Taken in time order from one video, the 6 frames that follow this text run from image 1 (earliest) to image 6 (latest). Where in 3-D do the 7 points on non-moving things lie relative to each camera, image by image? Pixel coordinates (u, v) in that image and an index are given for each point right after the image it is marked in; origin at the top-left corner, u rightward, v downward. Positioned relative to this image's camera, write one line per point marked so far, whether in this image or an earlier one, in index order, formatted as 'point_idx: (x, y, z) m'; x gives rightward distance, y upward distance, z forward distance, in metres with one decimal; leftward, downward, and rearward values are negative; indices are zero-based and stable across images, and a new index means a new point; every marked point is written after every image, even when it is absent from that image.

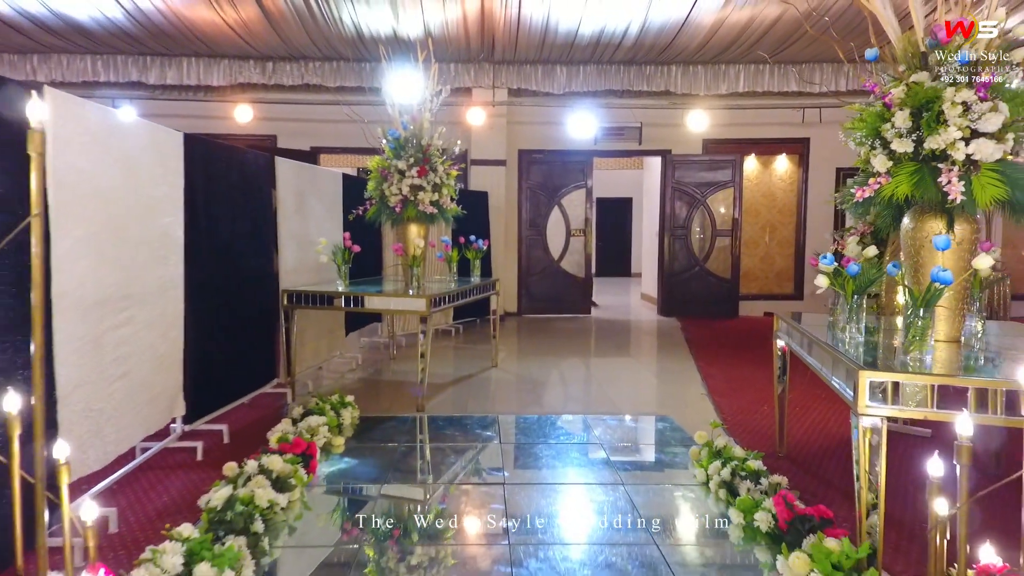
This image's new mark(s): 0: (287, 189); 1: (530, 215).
0: (-1.6, +0.7, +4.3) m
1: (+0.3, +1.0, +8.6) m
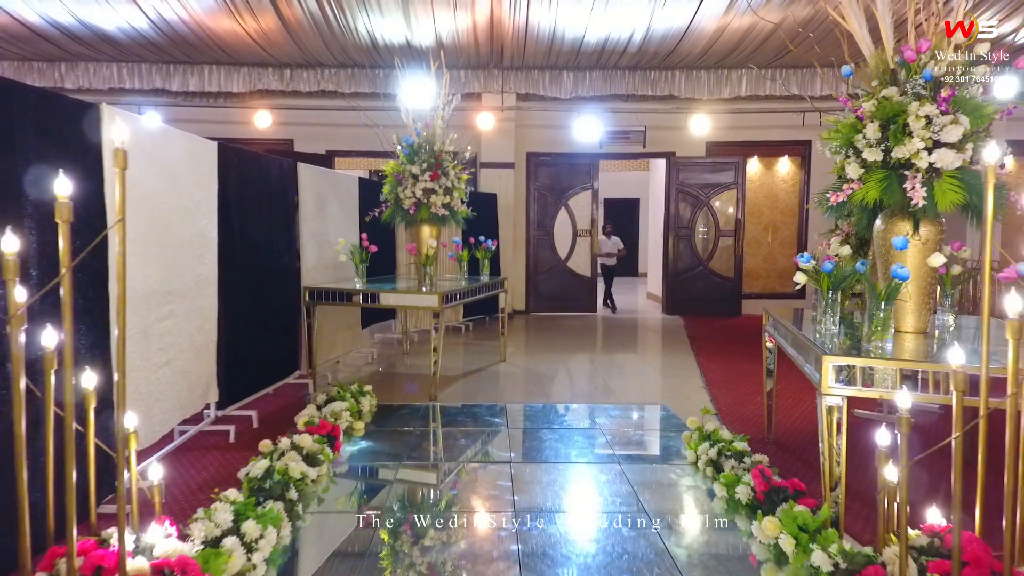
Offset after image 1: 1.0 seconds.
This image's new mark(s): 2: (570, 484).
0: (-1.6, +0.7, +4.6) m
1: (+0.4, +1.1, +8.8) m
2: (+0.3, -0.9, +2.8) m
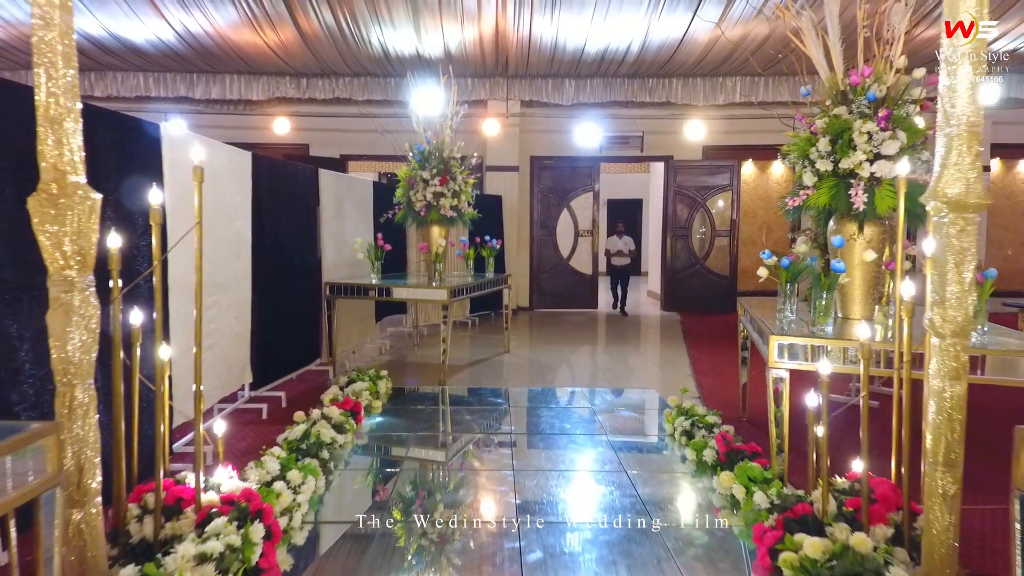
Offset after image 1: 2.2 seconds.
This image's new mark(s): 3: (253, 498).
0: (-1.5, +0.8, +5.0) m
1: (+0.5, +1.1, +9.2) m
2: (+0.3, -0.9, +3.2) m
3: (-0.9, -0.7, +2.1) m
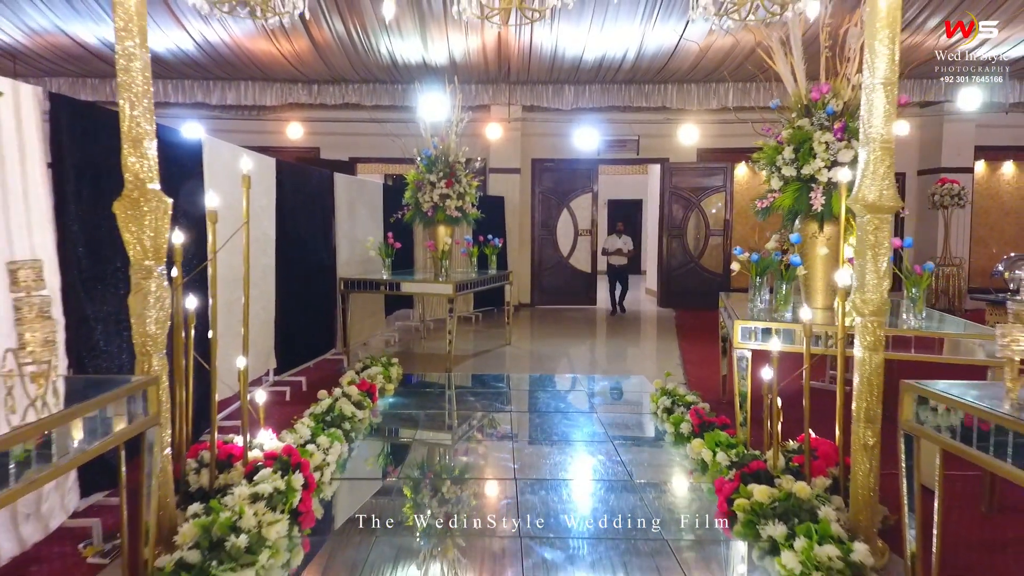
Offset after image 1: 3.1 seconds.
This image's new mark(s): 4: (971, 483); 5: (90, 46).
0: (-1.5, +0.8, +5.4) m
1: (+0.5, +1.1, +9.6) m
2: (+0.3, -0.9, +3.6) m
3: (-0.9, -0.7, +2.5) m
4: (+2.1, -0.9, +2.8) m
5: (-5.5, +3.2, +7.8) m
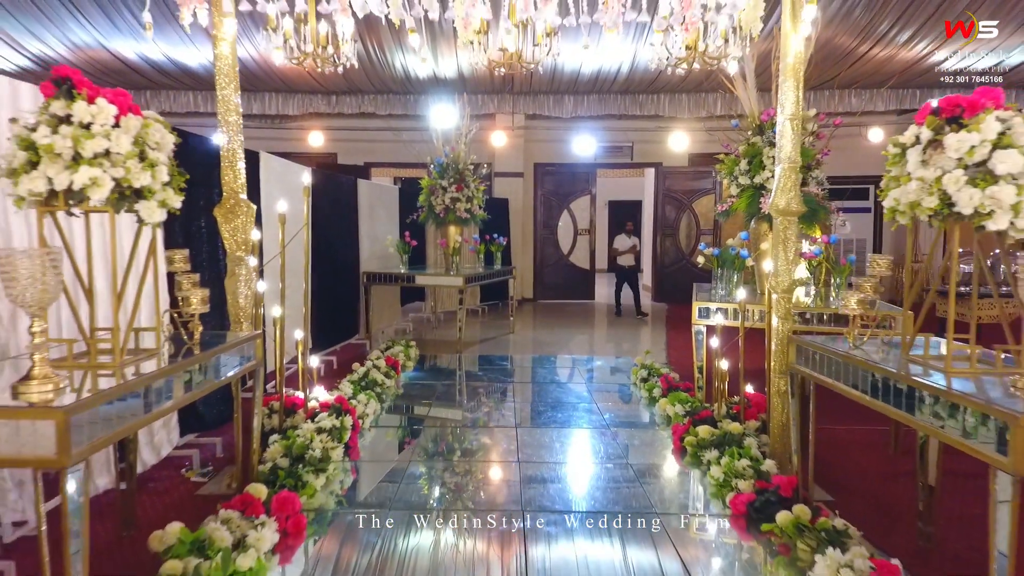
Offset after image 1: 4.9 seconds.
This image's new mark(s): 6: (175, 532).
0: (-1.5, +0.9, +6.1) m
1: (+0.6, +1.2, +10.3) m
2: (+0.3, -0.8, +4.3) m
3: (-0.9, -0.6, +3.2) m
4: (+2.2, -0.8, +3.5) m
5: (-5.5, +3.2, +8.5) m
6: (-1.1, -0.8, +2.0) m
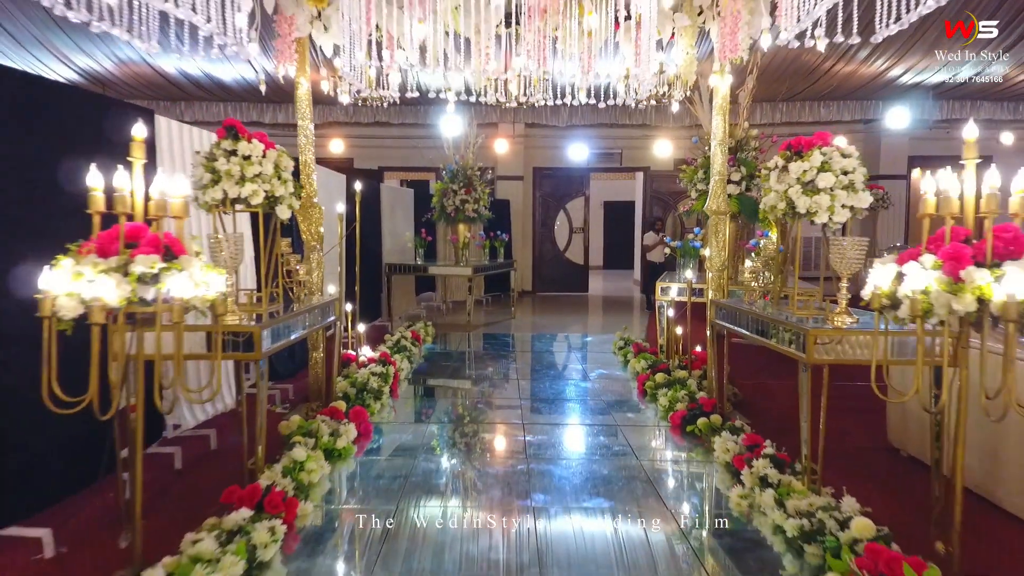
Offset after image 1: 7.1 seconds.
0: (-1.5, +1.0, +7.1) m
1: (+0.6, +1.3, +11.2) m
2: (+0.3, -0.7, +5.3) m
3: (-0.9, -0.5, +4.1) m
4: (+2.2, -0.7, +4.4) m
5: (-5.4, +3.4, +9.5) m
6: (-1.1, -0.7, +2.9) m
